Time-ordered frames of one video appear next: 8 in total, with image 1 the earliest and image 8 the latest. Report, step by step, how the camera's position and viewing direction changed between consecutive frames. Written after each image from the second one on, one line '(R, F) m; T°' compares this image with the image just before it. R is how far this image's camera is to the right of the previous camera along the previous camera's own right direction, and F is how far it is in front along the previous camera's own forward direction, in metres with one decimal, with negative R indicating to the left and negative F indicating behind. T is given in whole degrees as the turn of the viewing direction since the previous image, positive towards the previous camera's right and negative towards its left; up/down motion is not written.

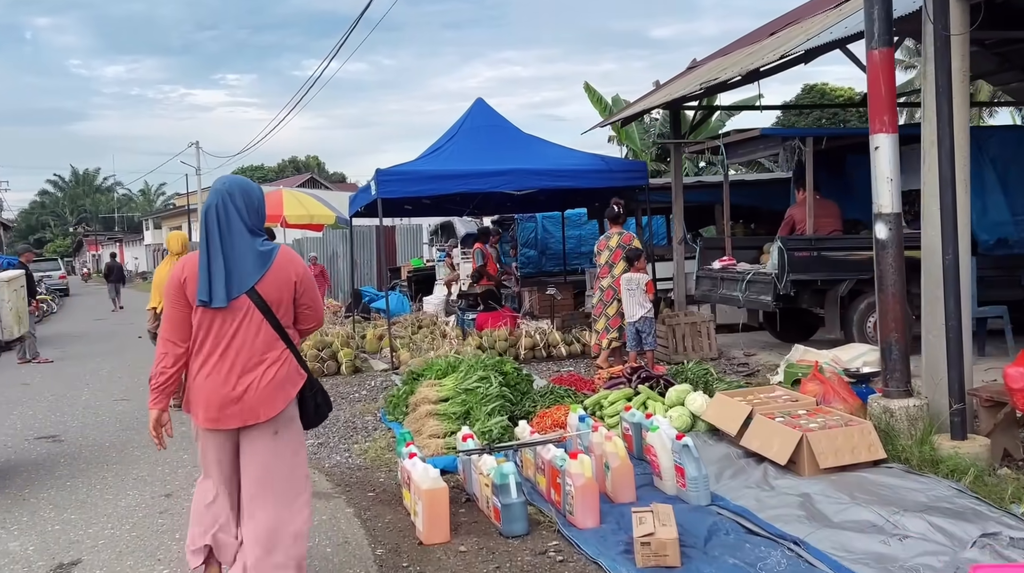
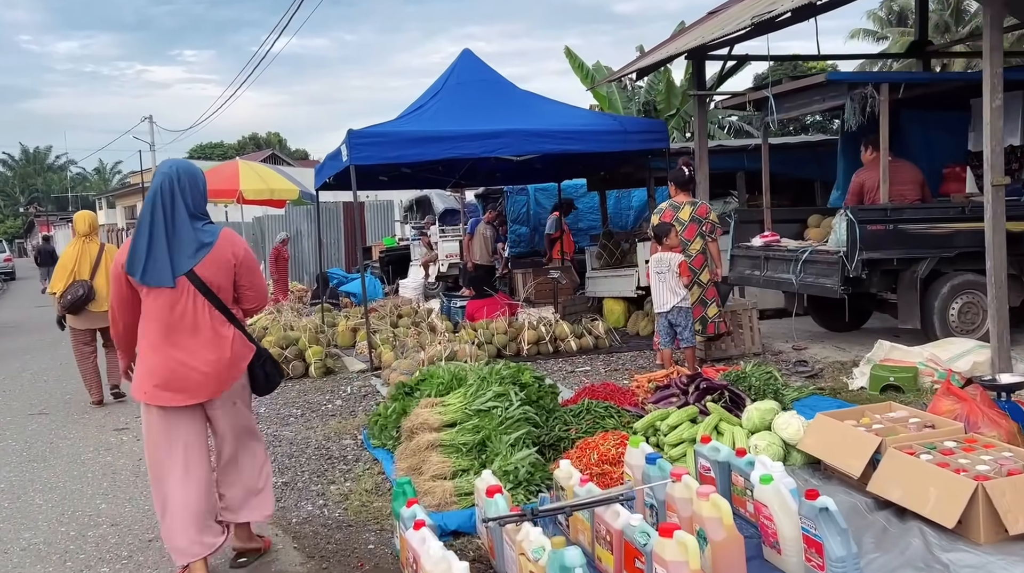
(-0.4, +1.9) m; +2°
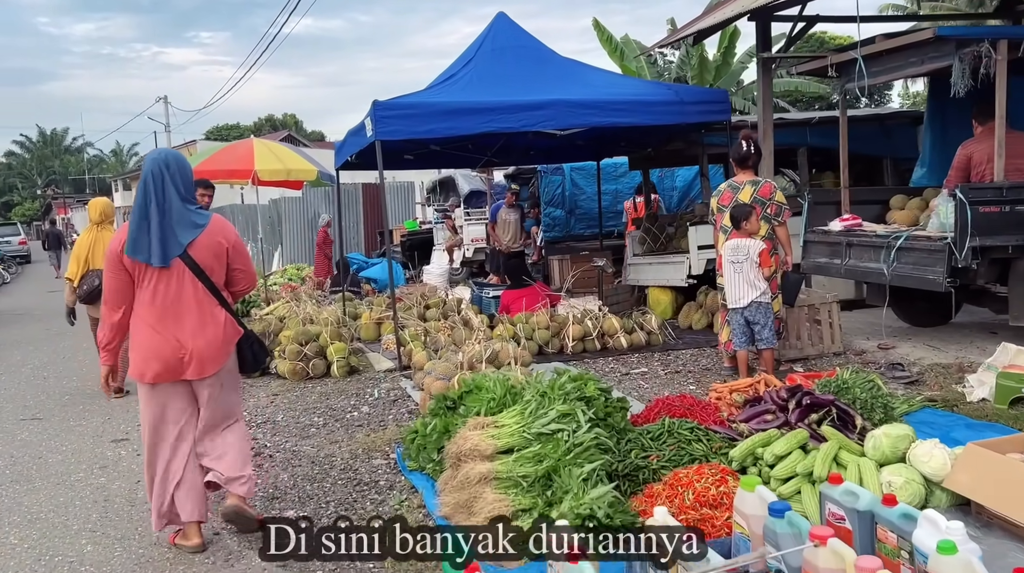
(-0.3, +1.0) m; -1°
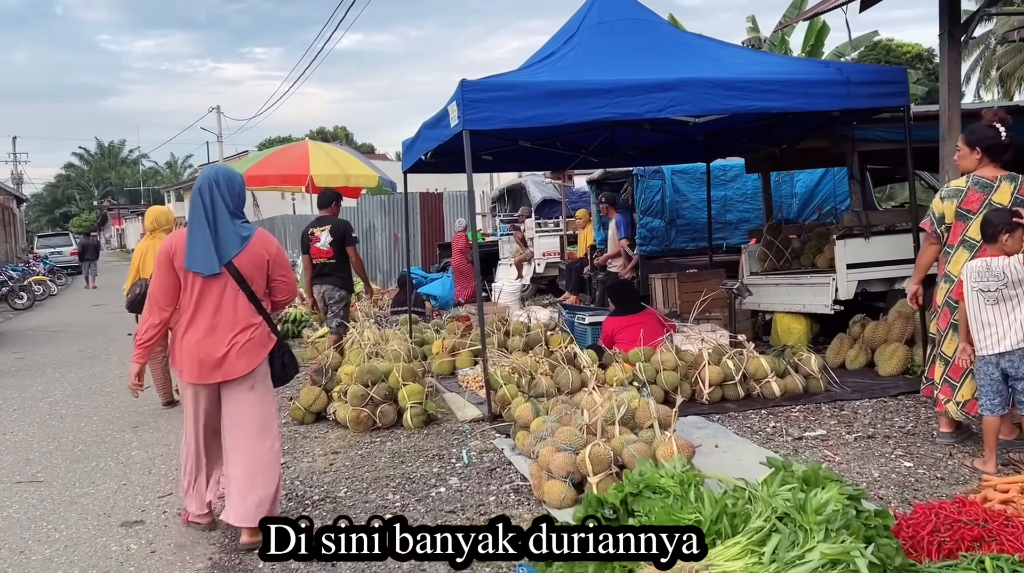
(-0.5, +1.9) m; -3°
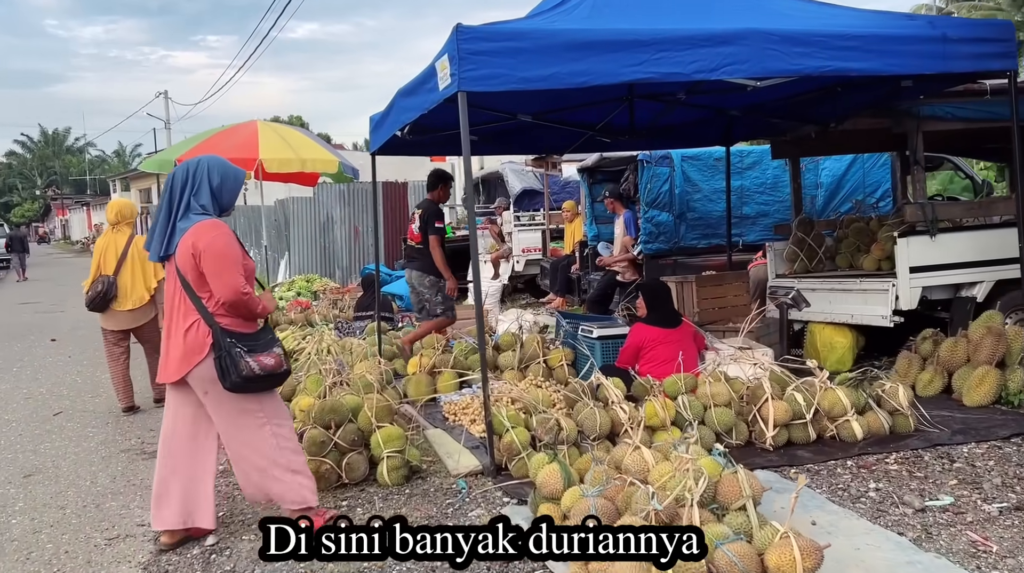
(-0.3, +1.7) m; +3°
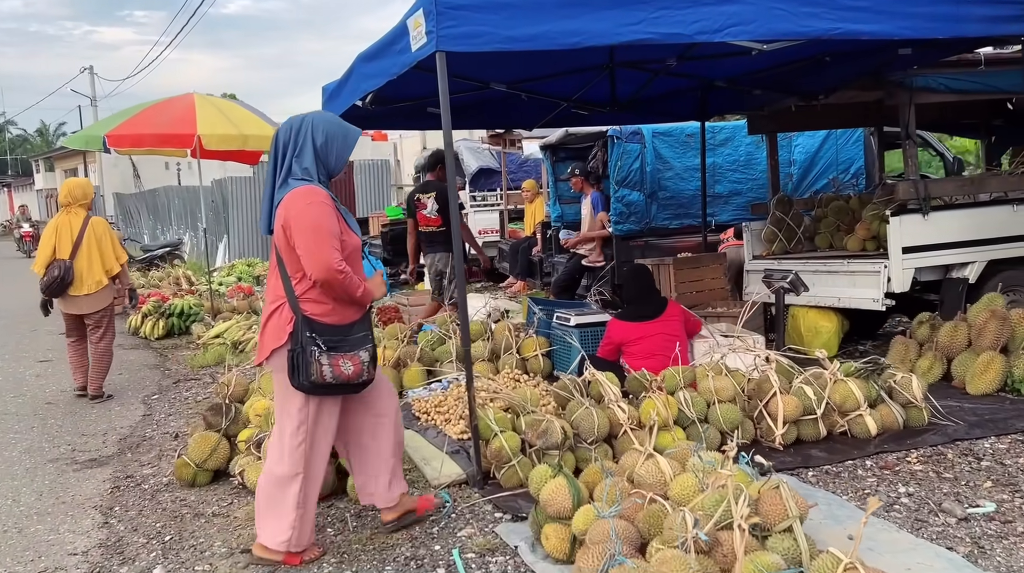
(-0.2, +0.6) m; +4°
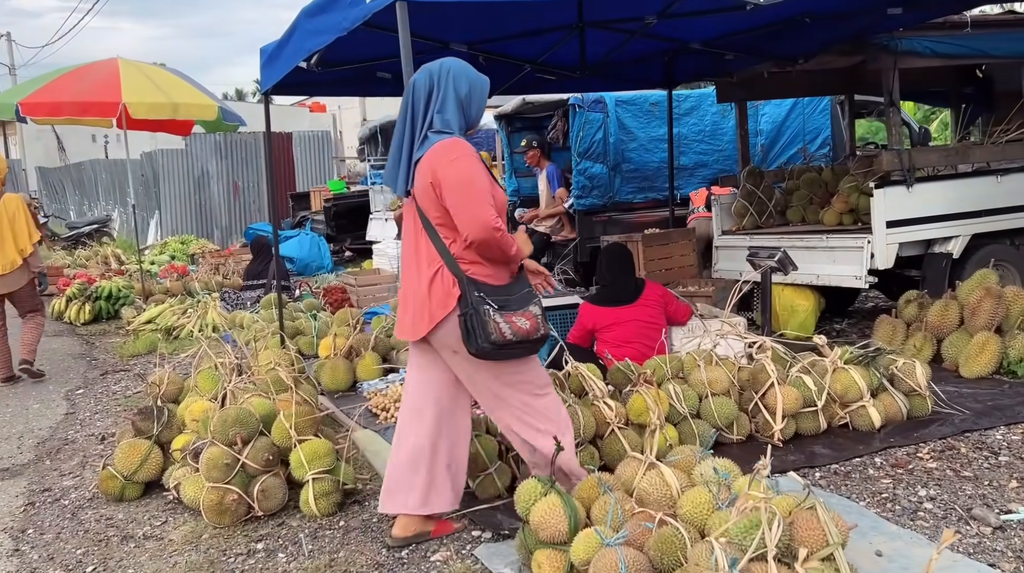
(-0.1, +0.6) m; +3°
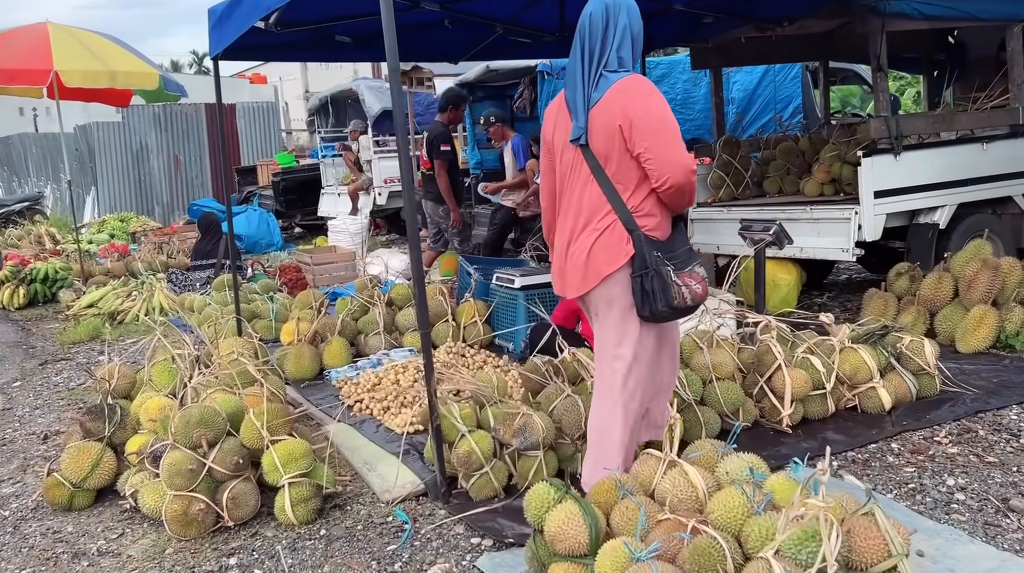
(-0.2, +0.4) m; +3°
